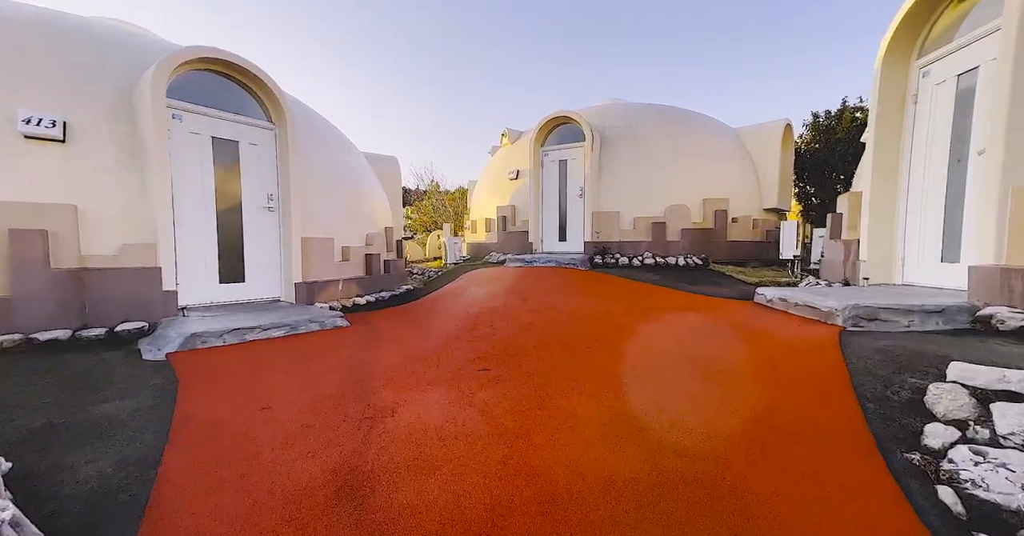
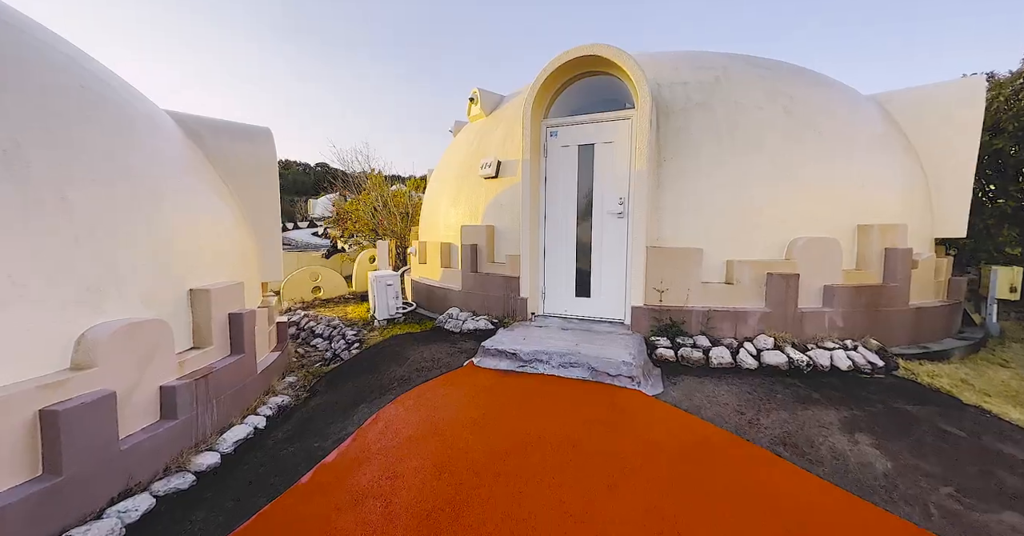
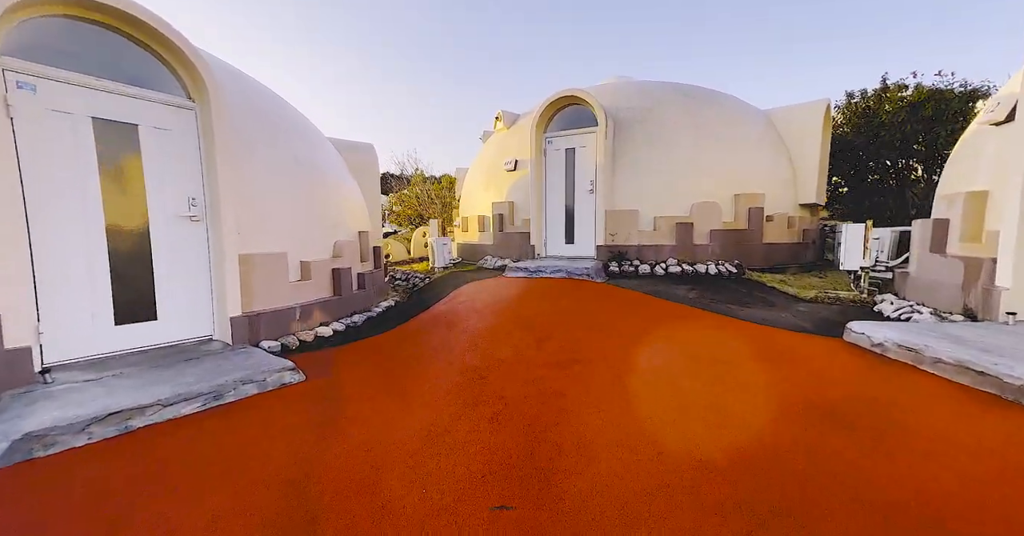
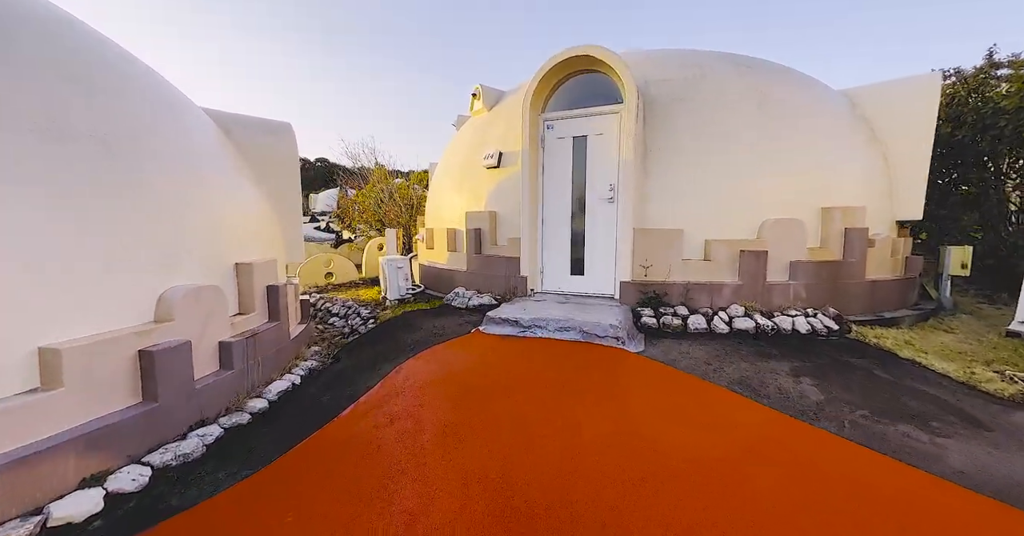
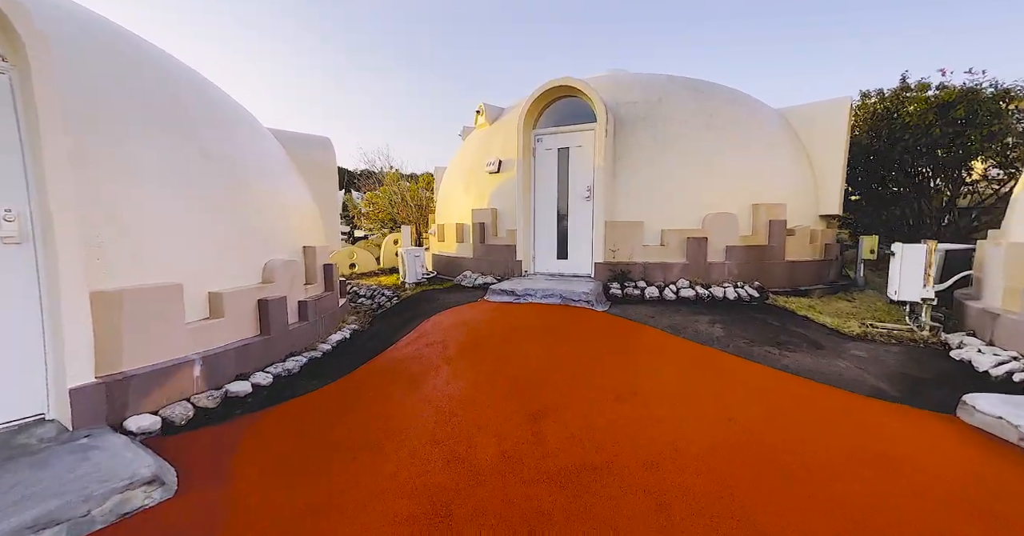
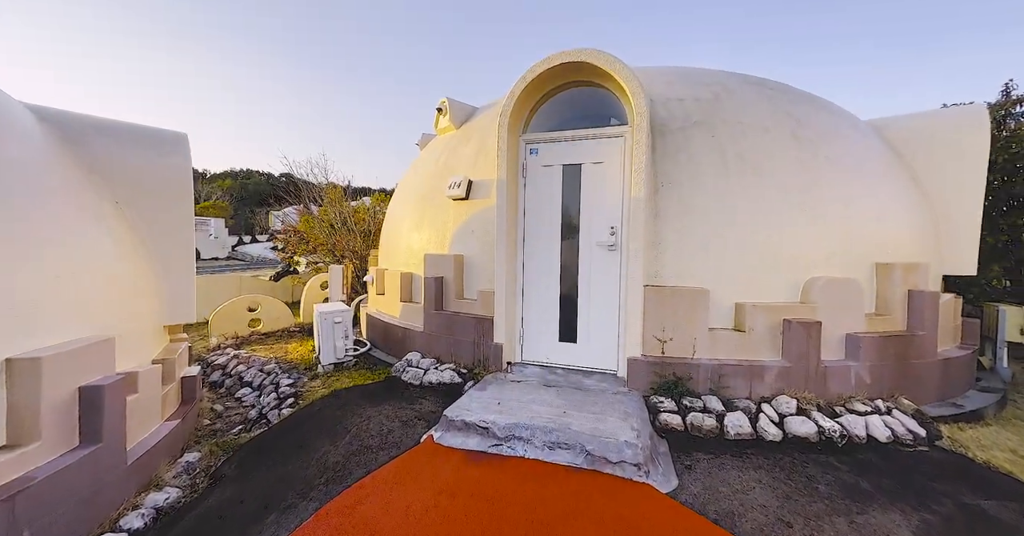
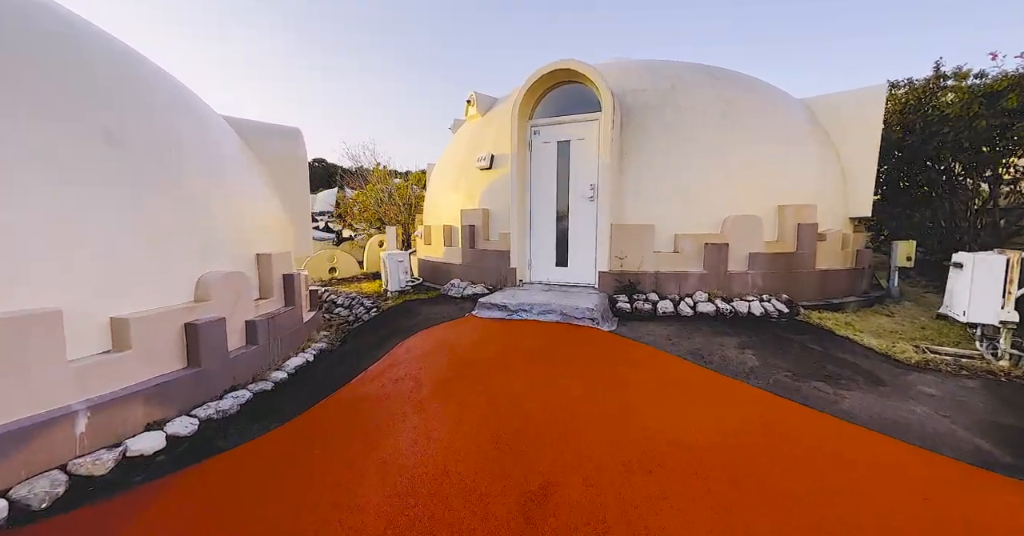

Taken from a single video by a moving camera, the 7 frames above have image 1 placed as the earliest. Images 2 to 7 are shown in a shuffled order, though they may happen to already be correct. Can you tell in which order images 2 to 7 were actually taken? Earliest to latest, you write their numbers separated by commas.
3, 5, 7, 4, 2, 6
